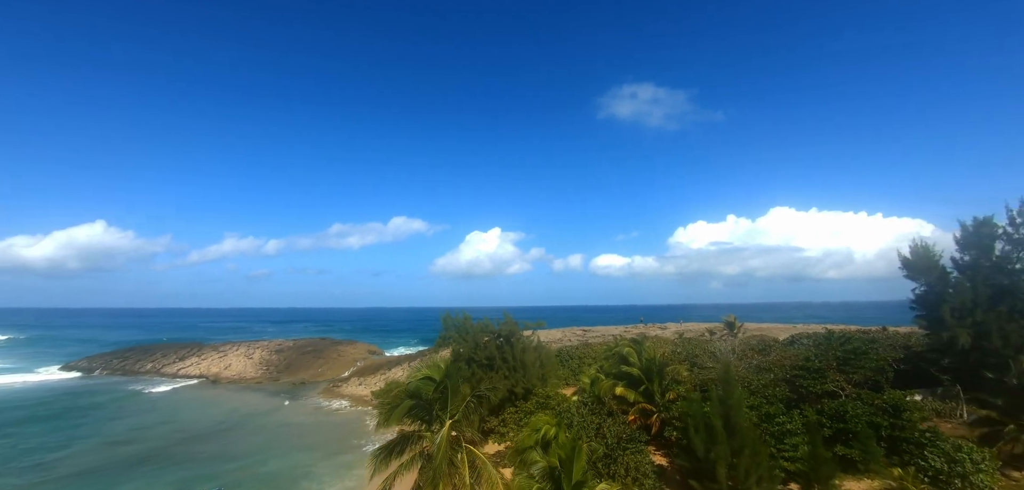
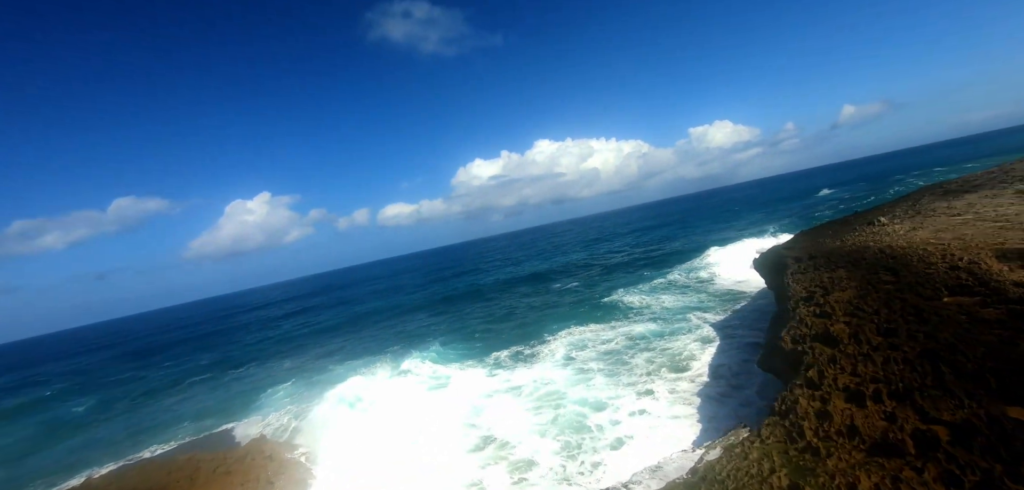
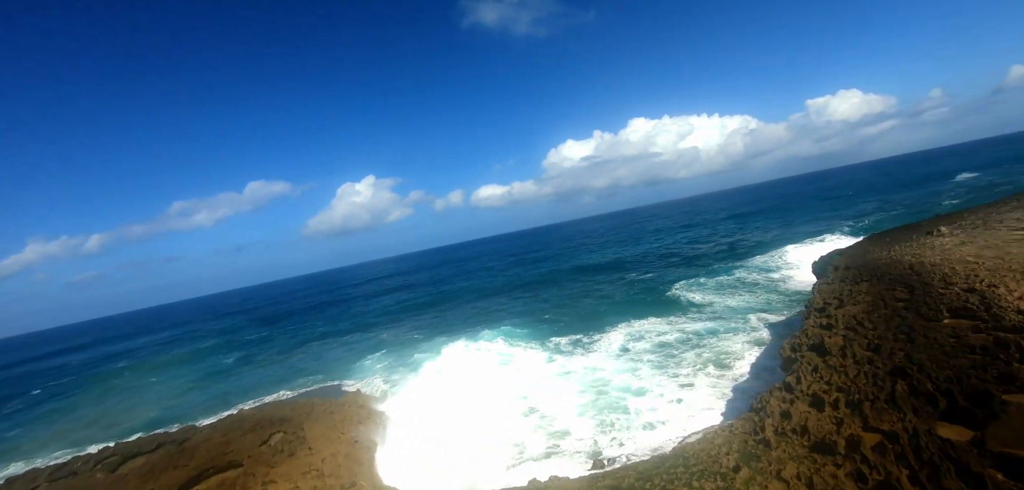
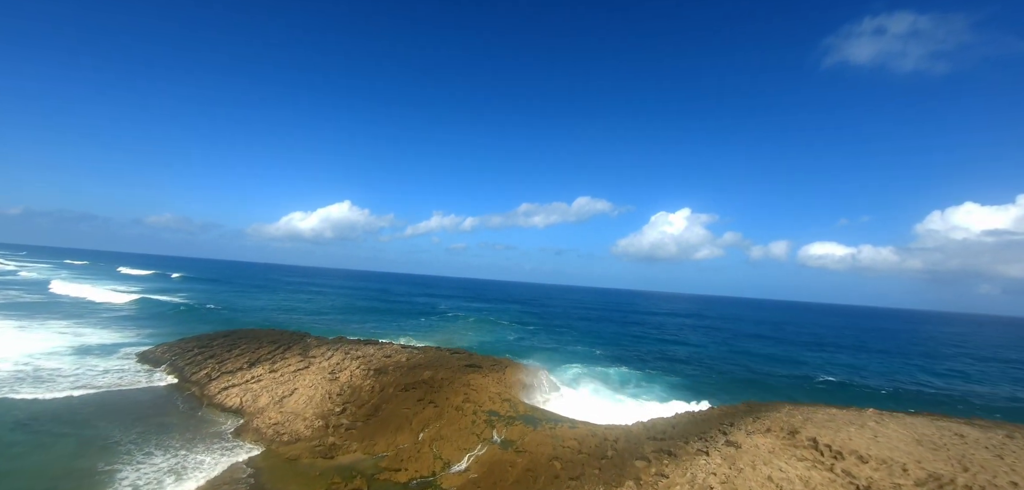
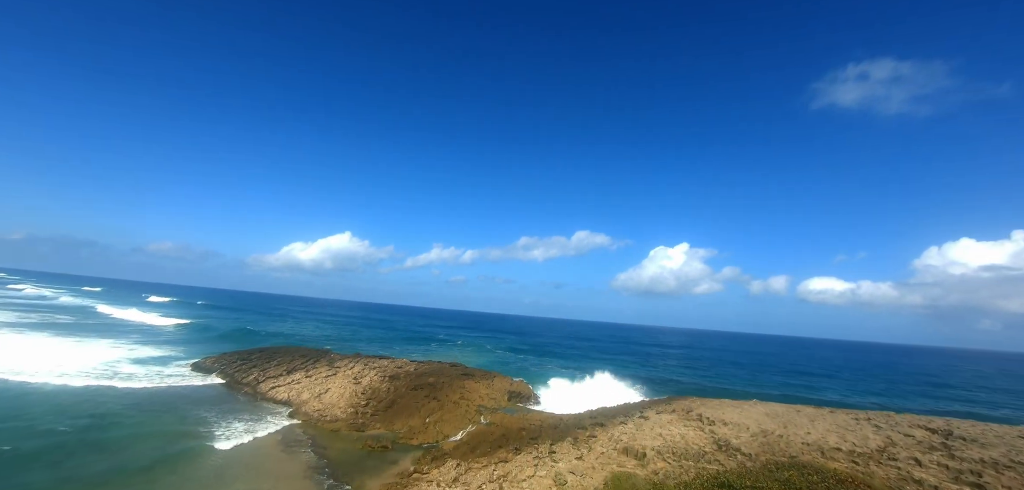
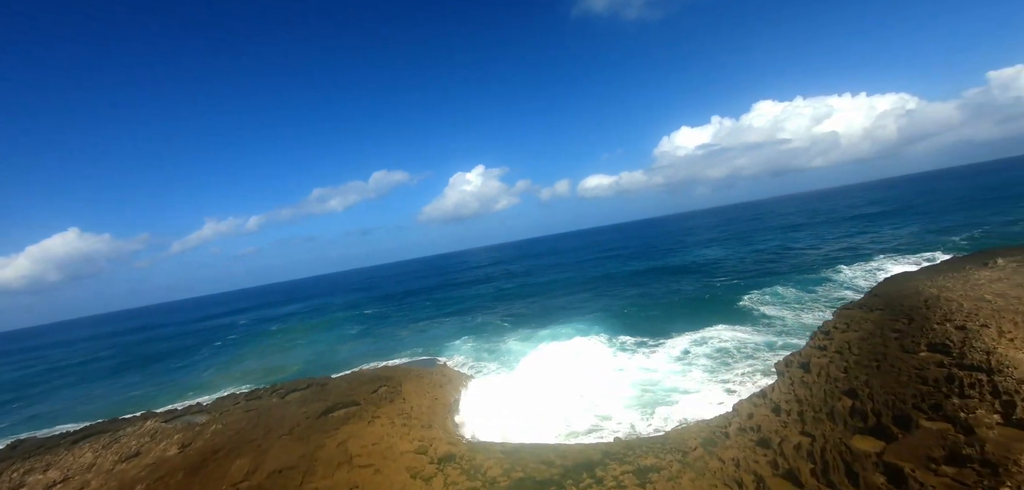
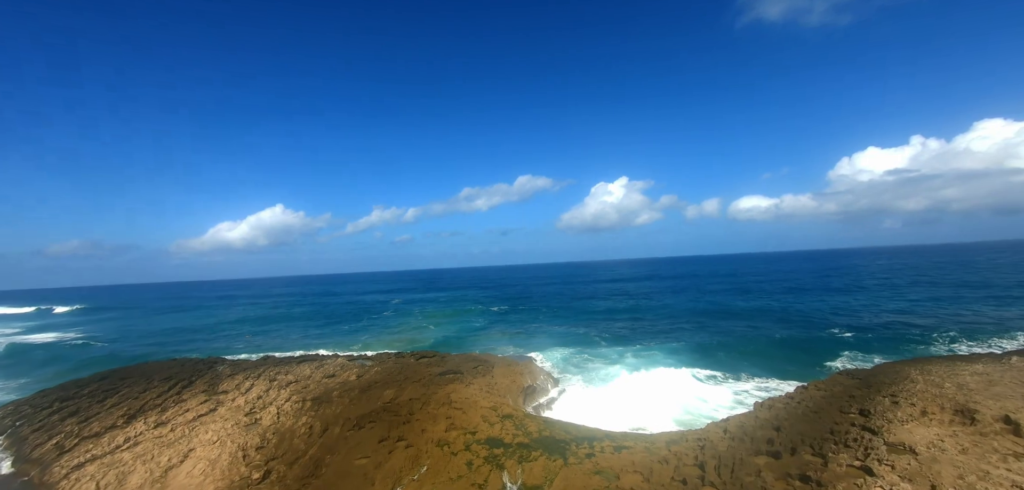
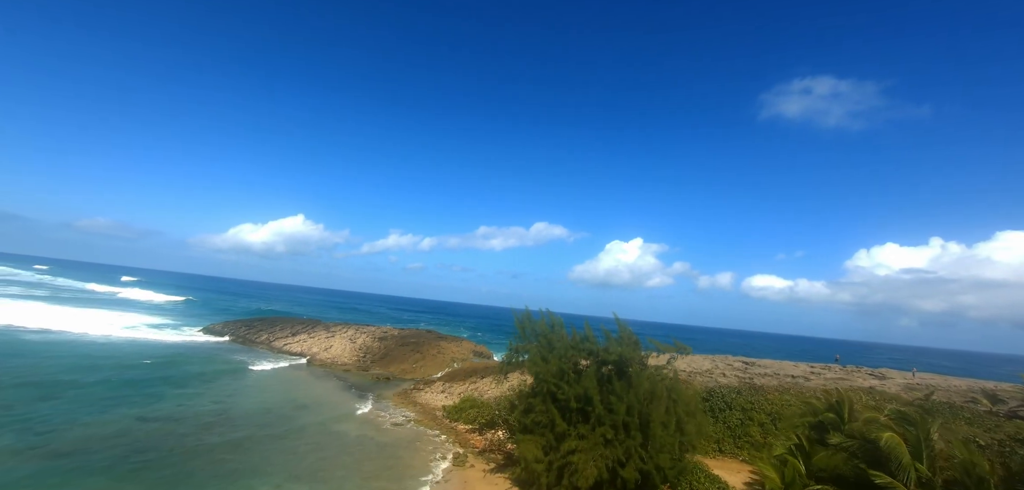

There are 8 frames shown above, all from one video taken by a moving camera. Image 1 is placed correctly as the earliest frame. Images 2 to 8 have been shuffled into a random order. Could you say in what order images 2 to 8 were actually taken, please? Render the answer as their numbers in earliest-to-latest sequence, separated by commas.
8, 5, 4, 7, 6, 3, 2
